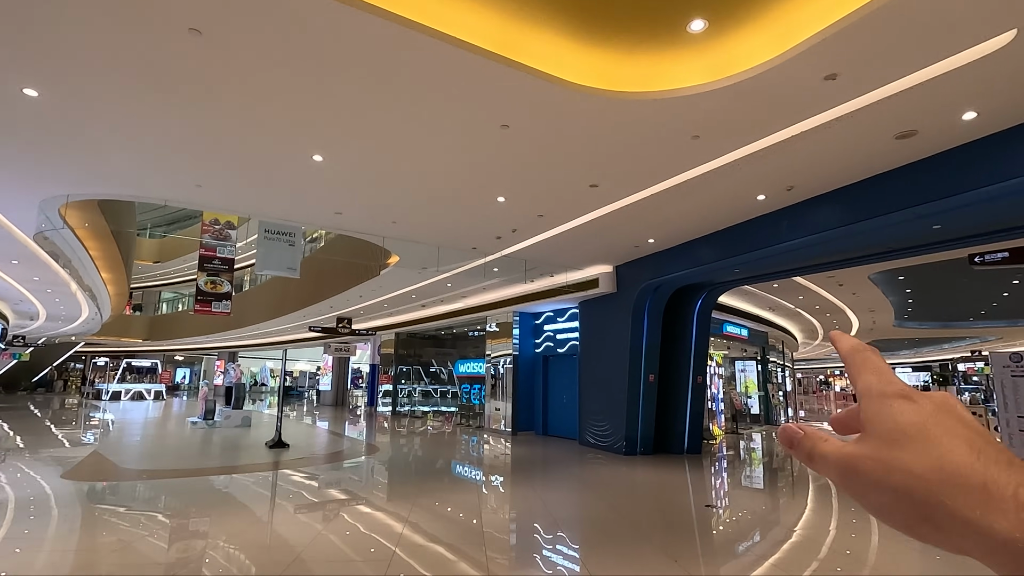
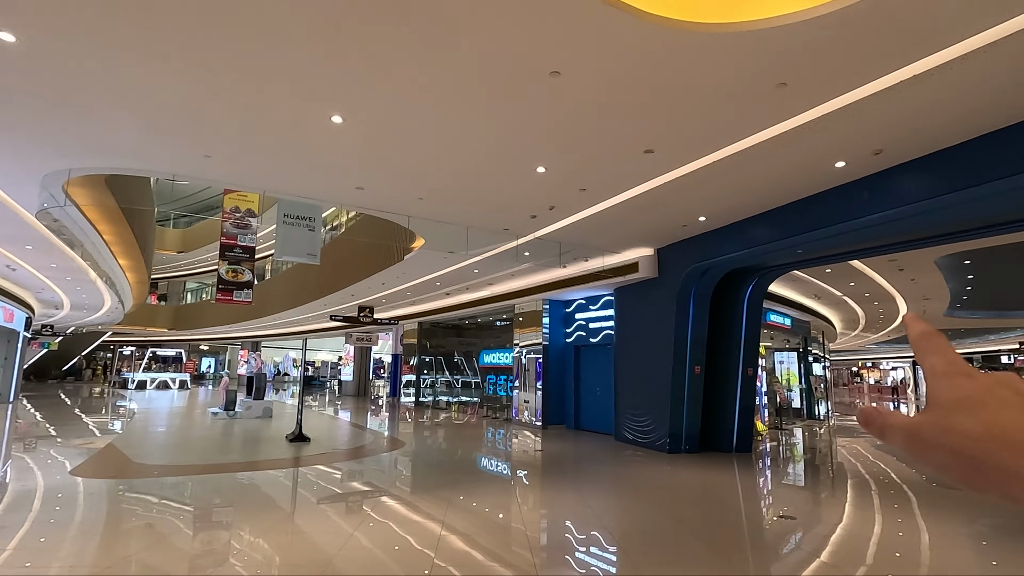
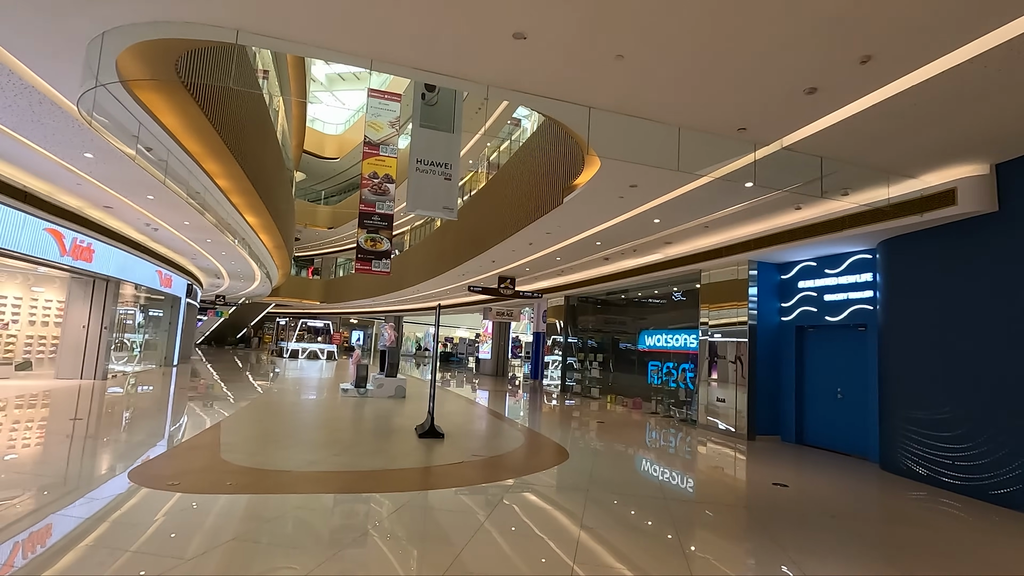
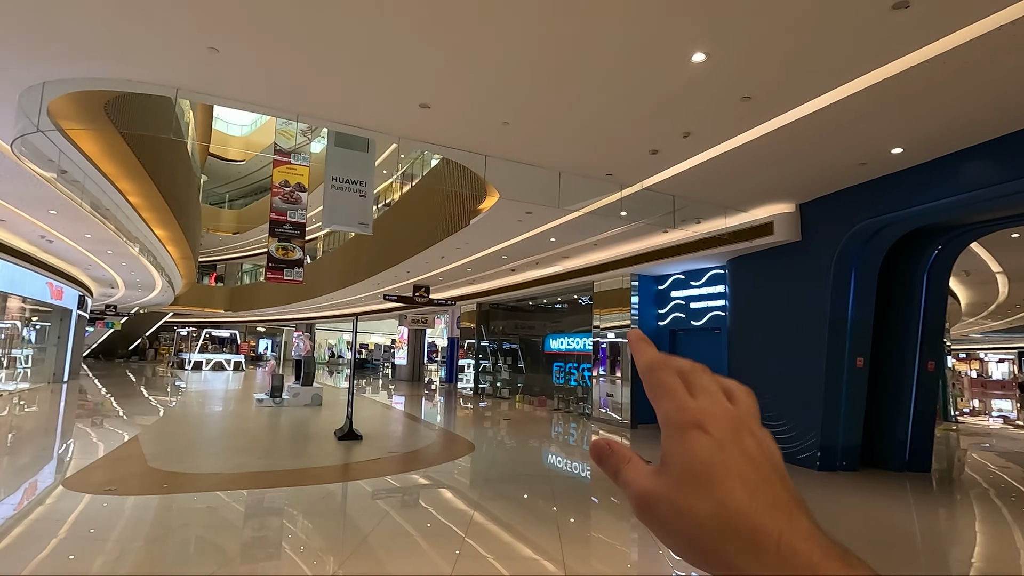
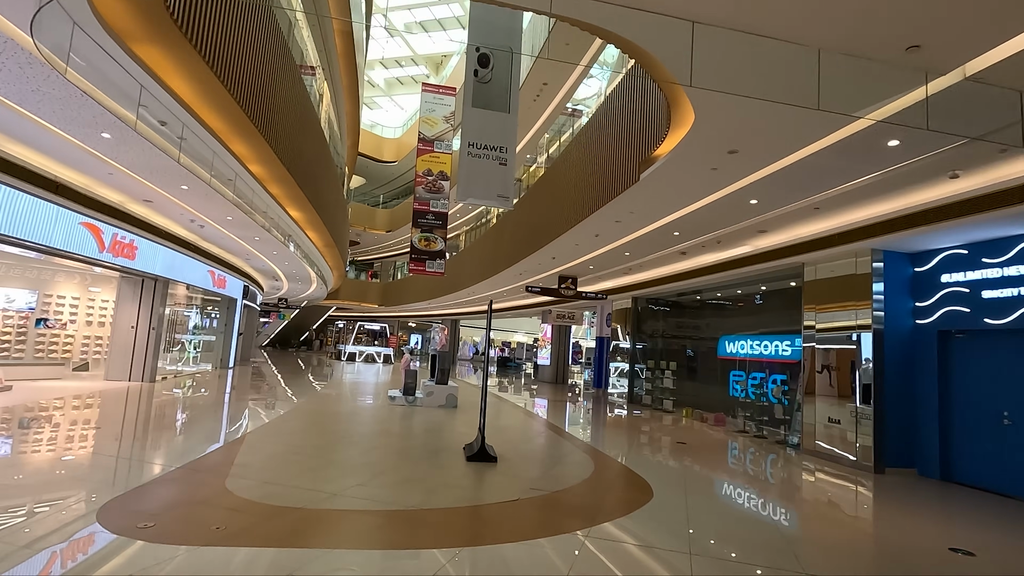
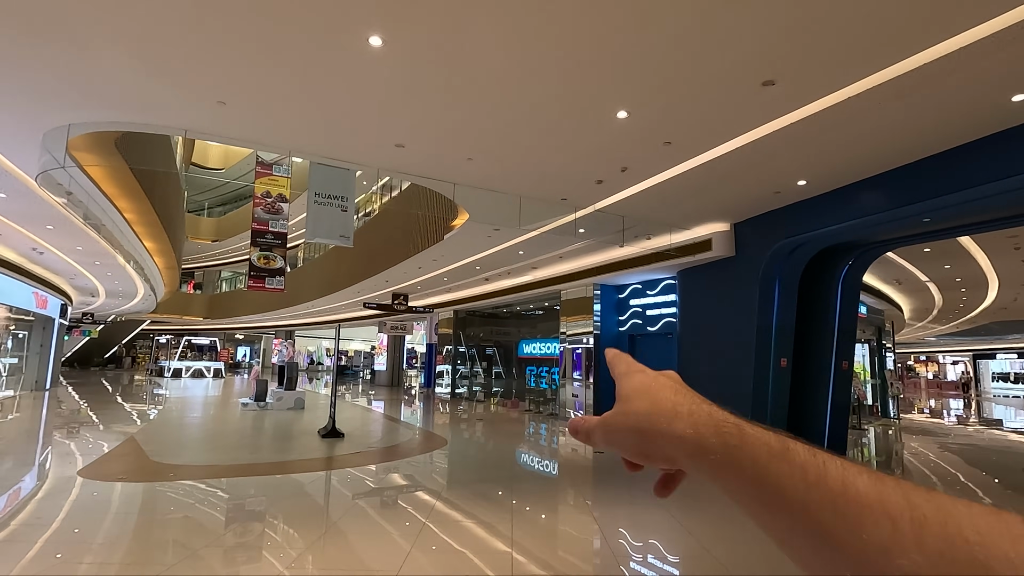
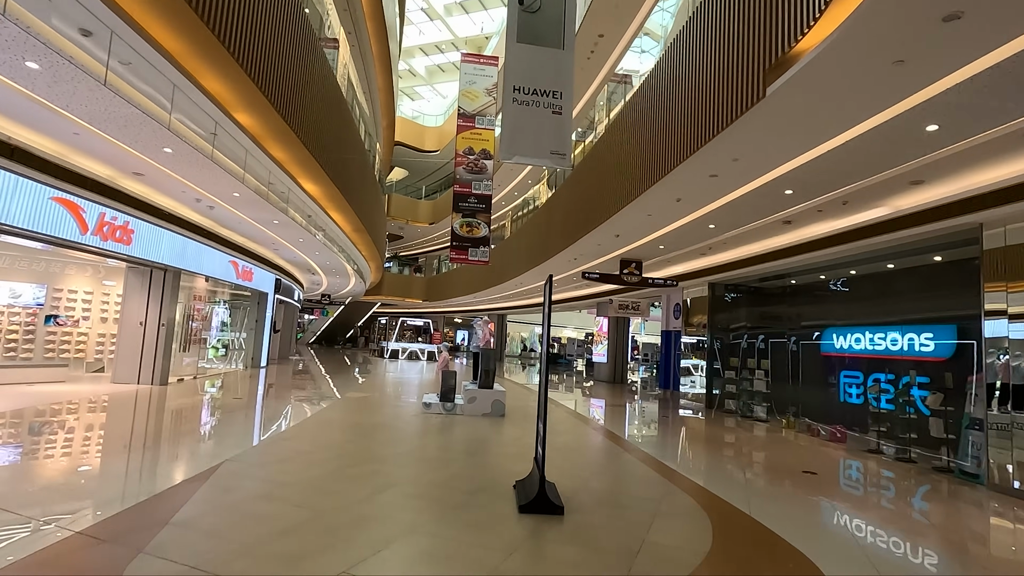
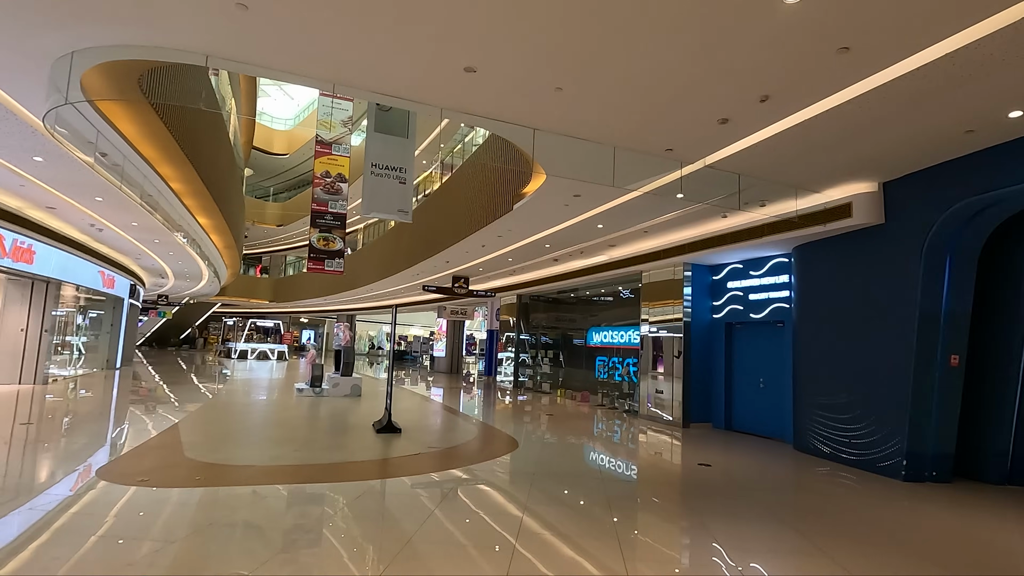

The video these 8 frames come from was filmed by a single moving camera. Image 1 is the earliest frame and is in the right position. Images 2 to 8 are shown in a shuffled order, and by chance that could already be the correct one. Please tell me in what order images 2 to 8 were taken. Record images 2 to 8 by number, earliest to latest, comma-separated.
2, 6, 4, 8, 3, 5, 7
